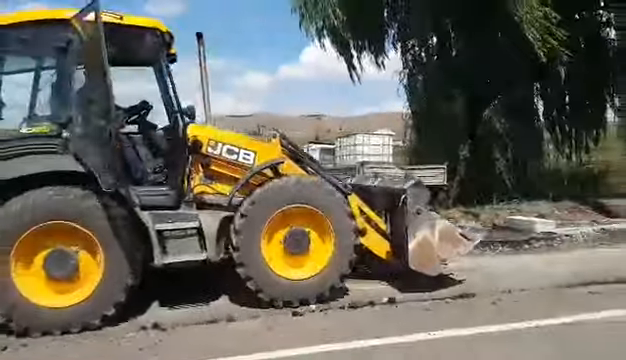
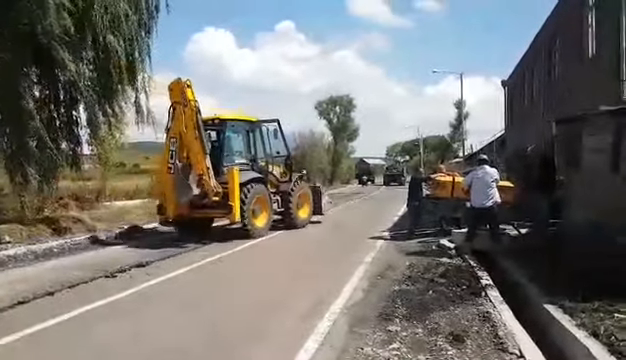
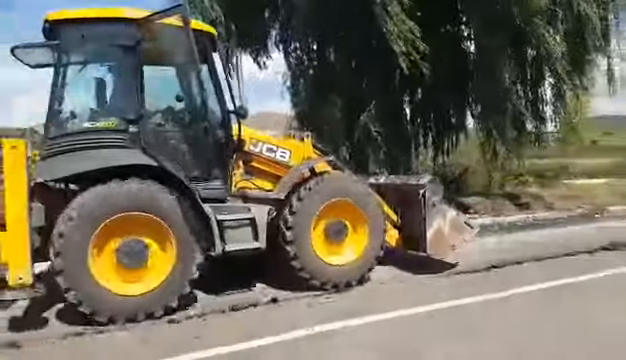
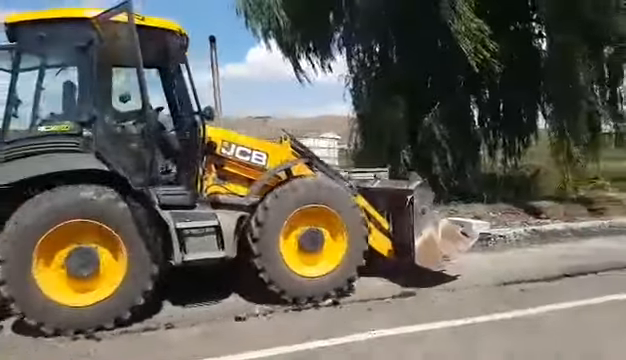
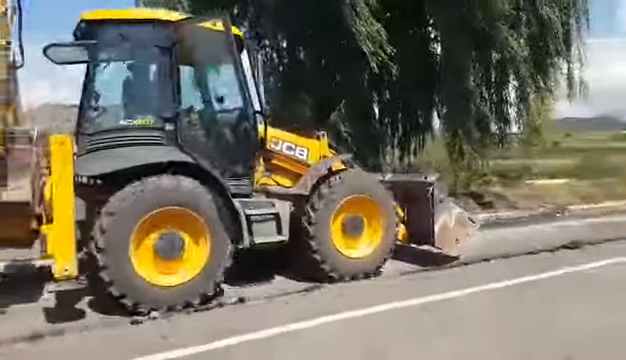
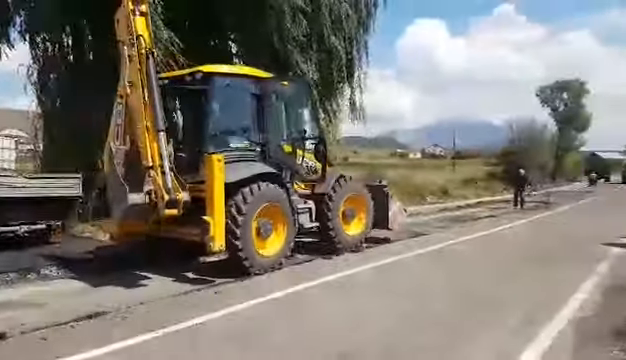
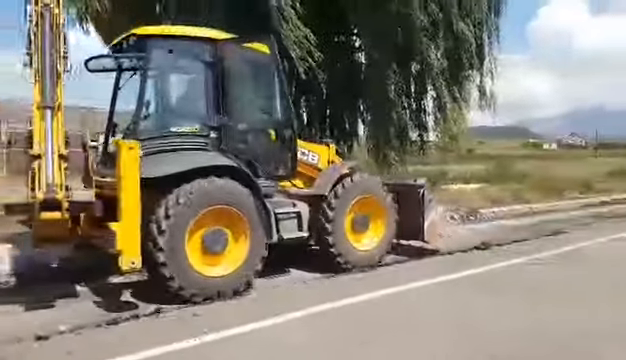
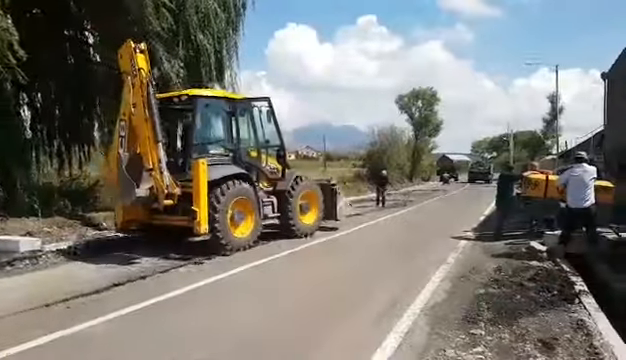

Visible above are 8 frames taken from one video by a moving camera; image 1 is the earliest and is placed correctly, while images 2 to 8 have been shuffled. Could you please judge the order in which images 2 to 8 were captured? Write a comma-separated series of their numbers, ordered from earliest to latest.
4, 3, 5, 7, 6, 8, 2
